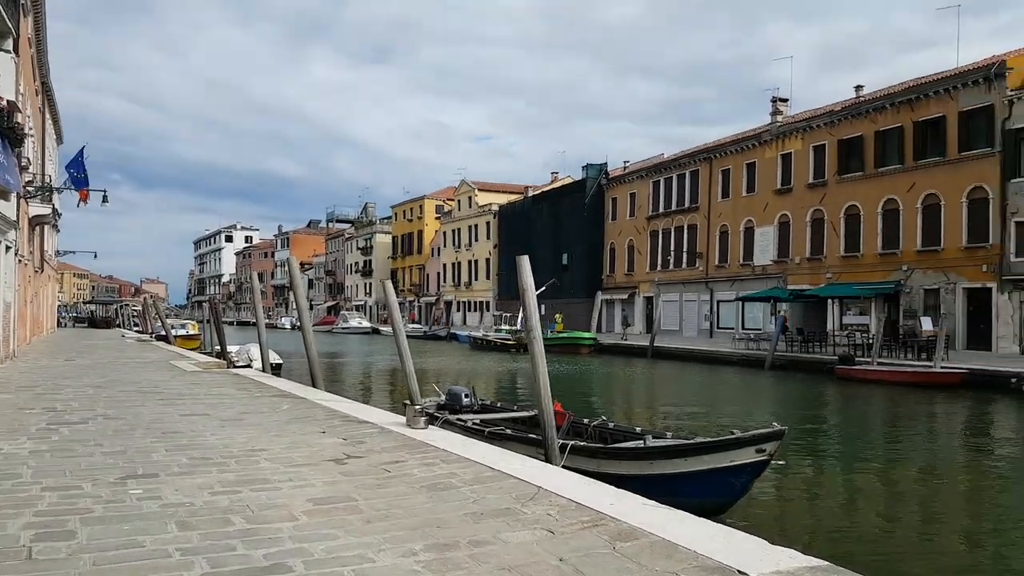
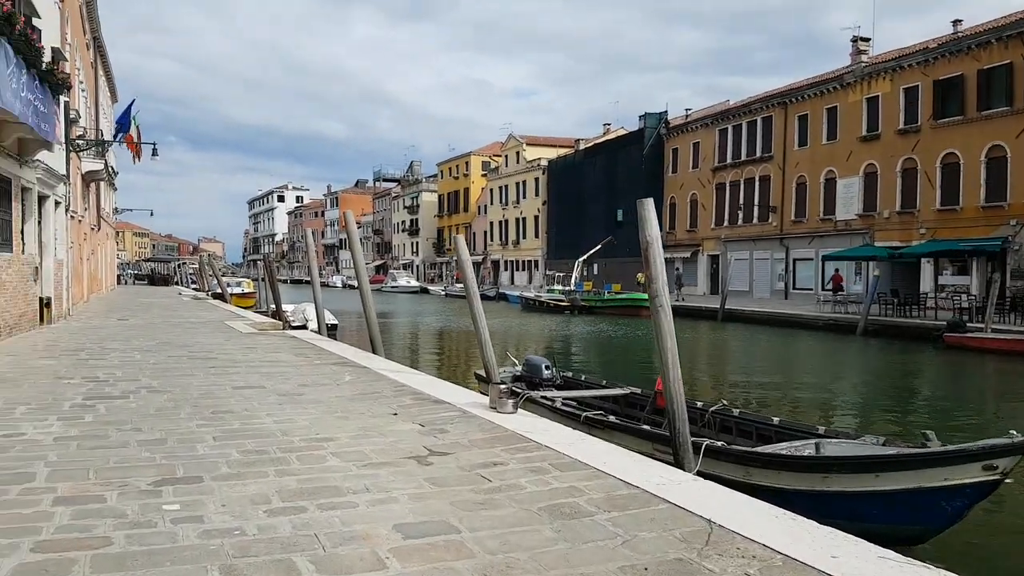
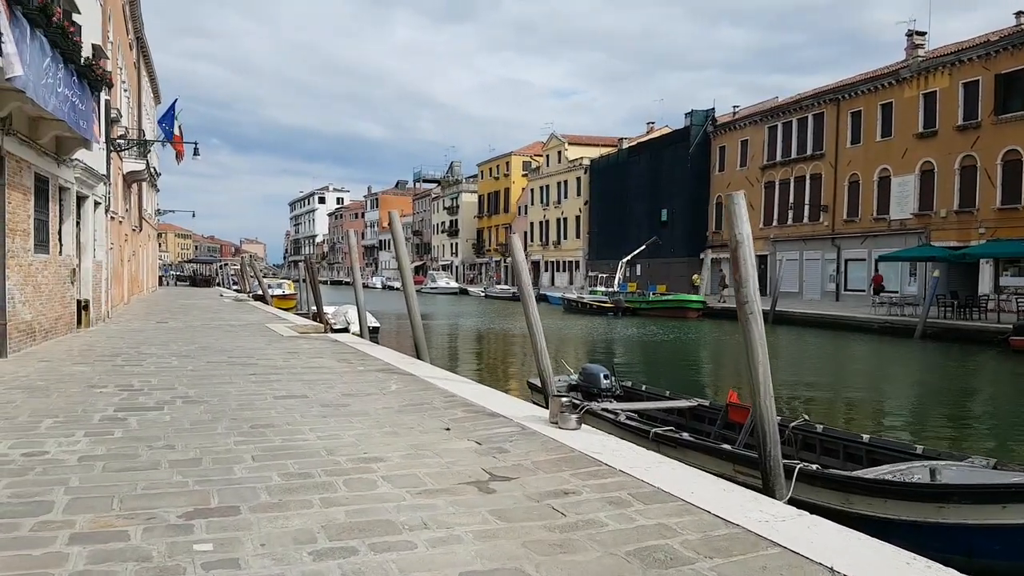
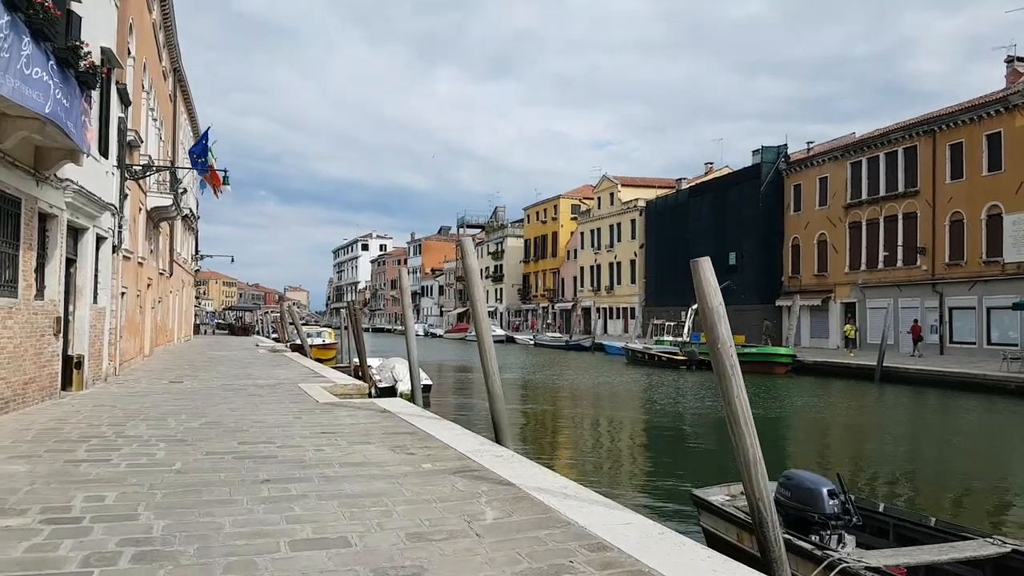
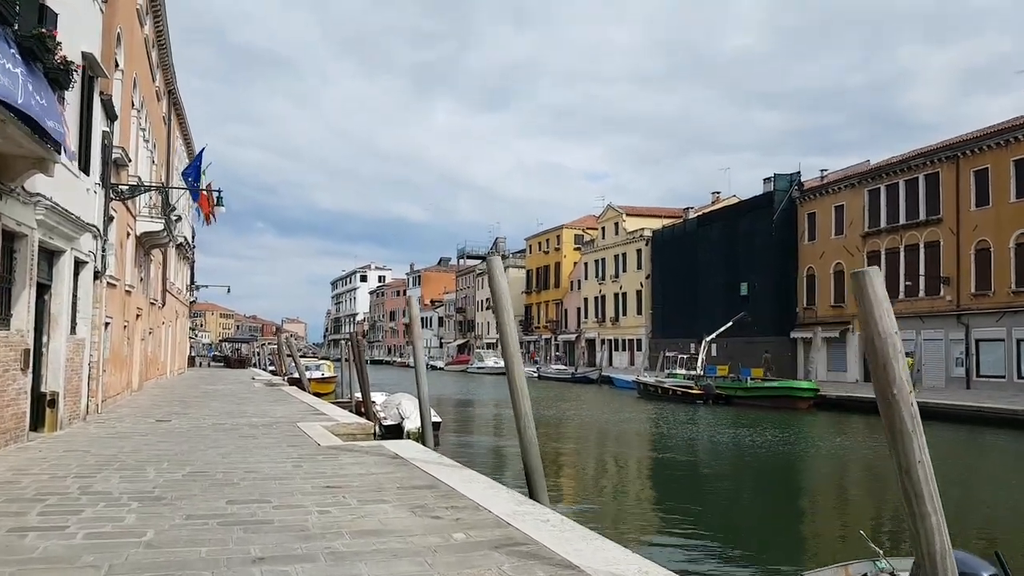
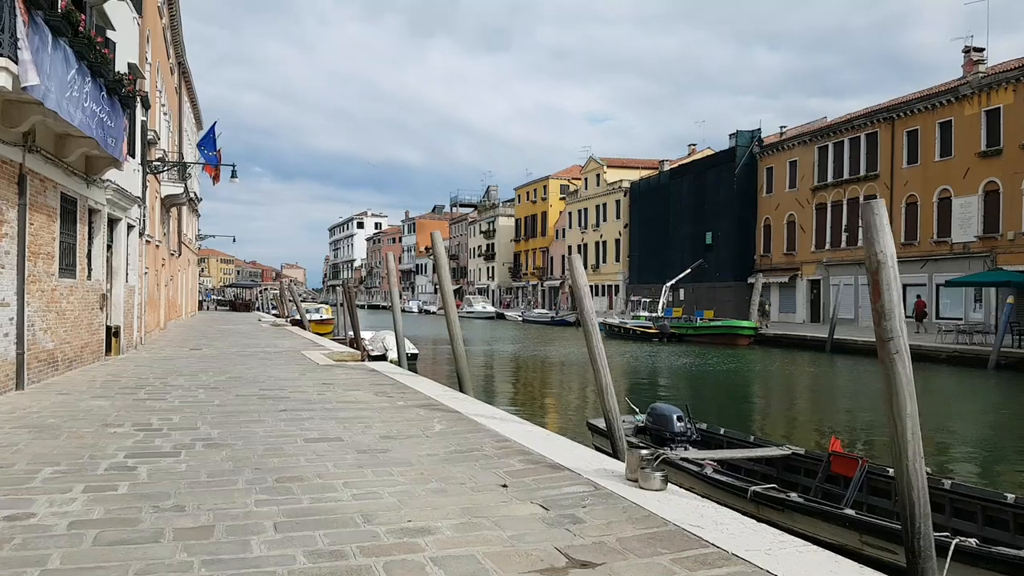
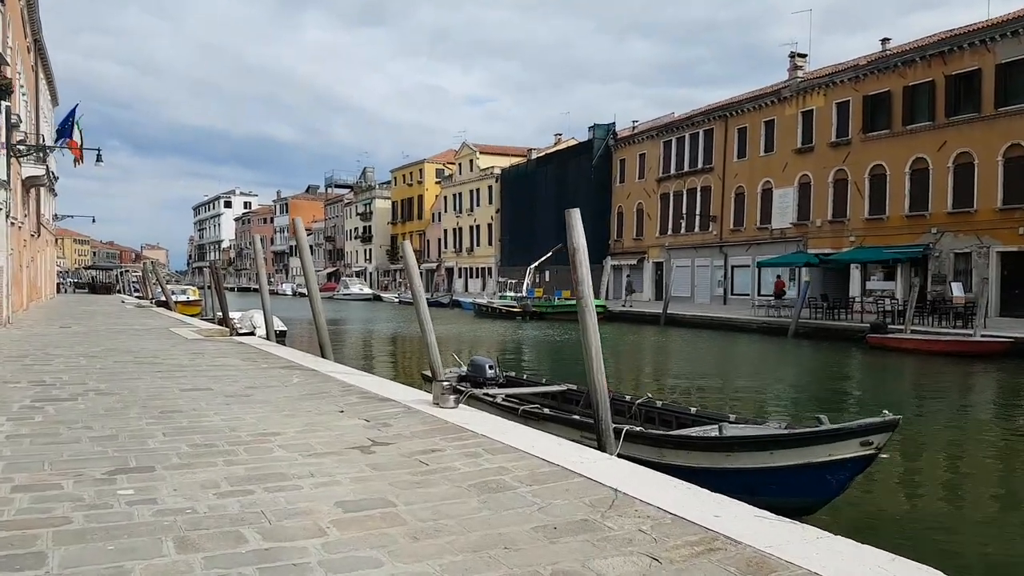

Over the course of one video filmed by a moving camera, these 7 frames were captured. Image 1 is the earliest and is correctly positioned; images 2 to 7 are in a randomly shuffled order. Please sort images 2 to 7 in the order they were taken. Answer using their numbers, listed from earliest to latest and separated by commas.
7, 2, 3, 6, 4, 5
